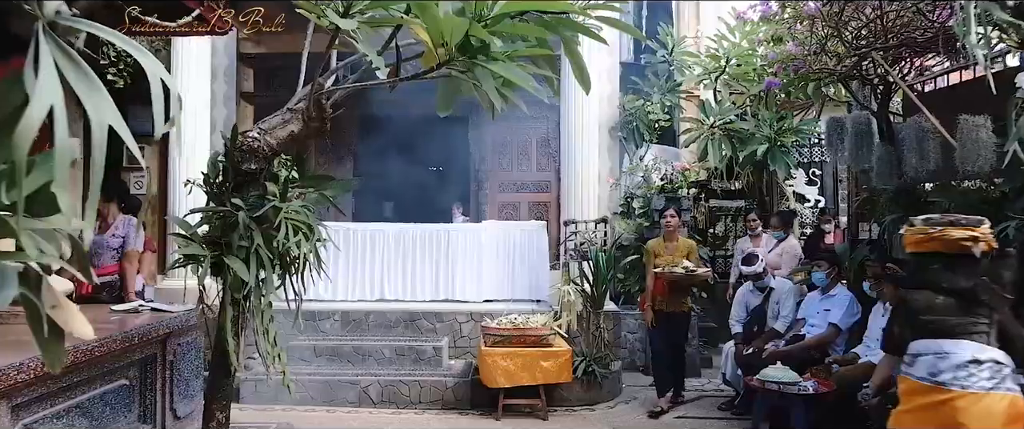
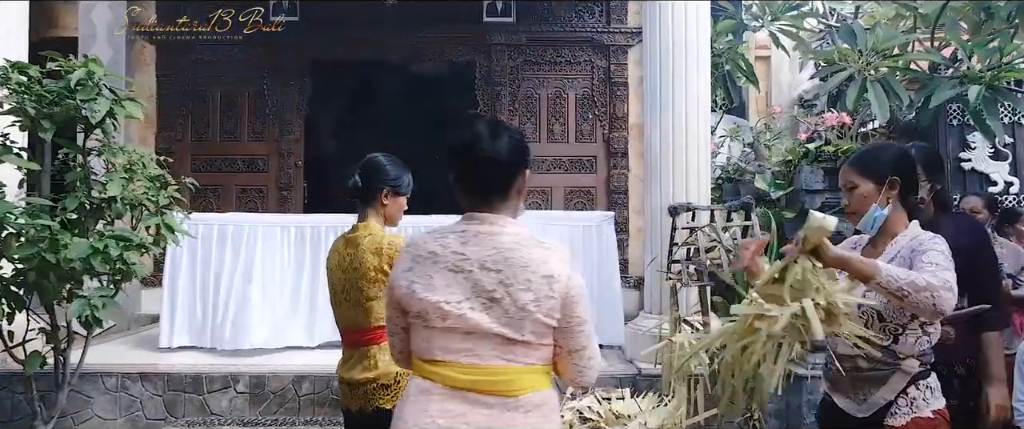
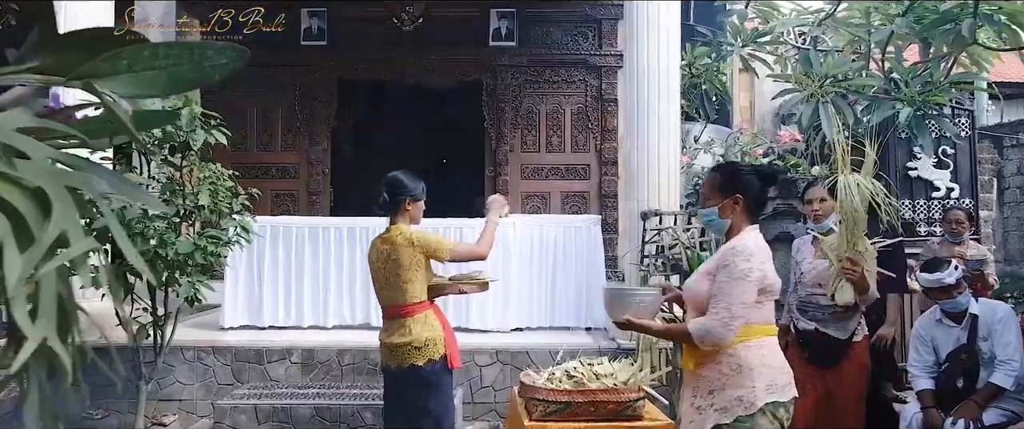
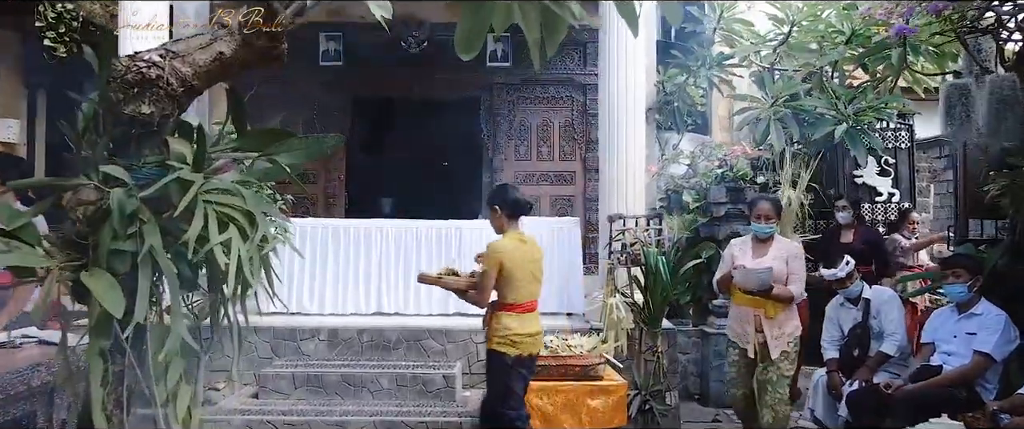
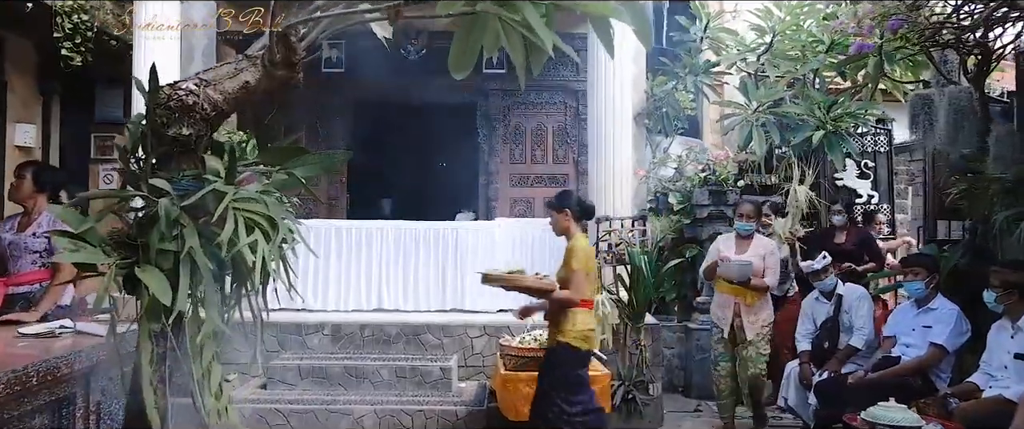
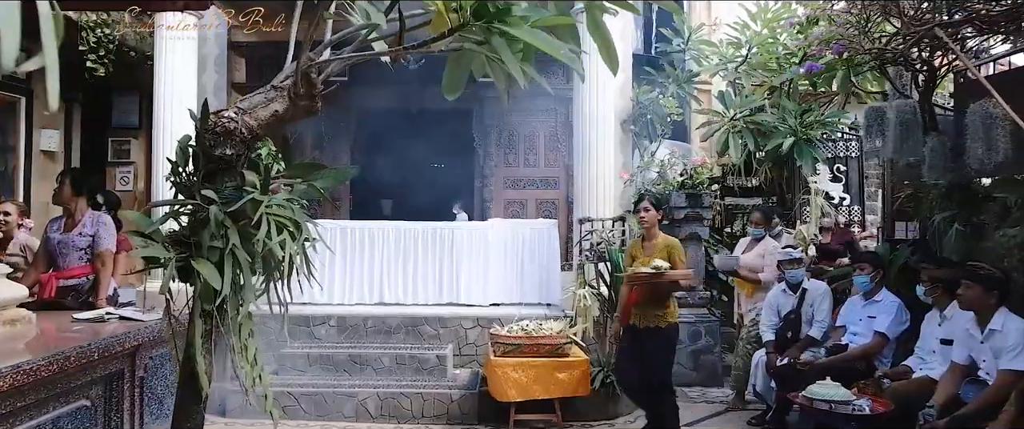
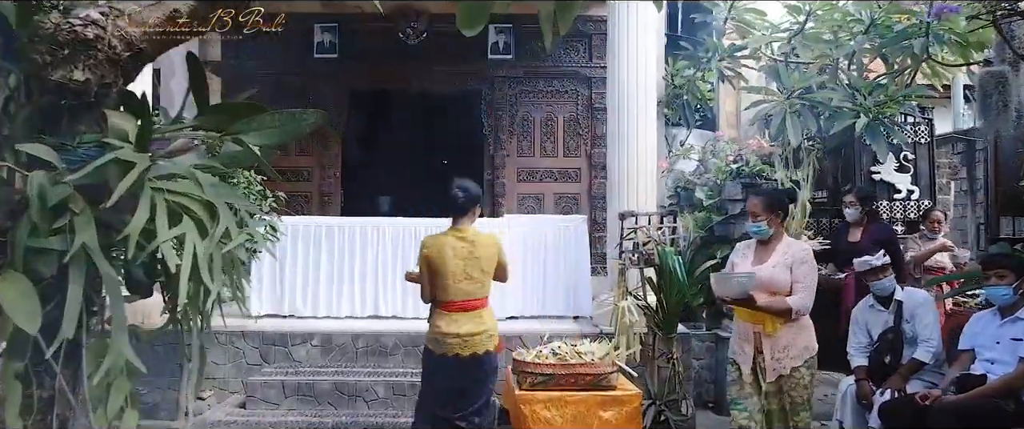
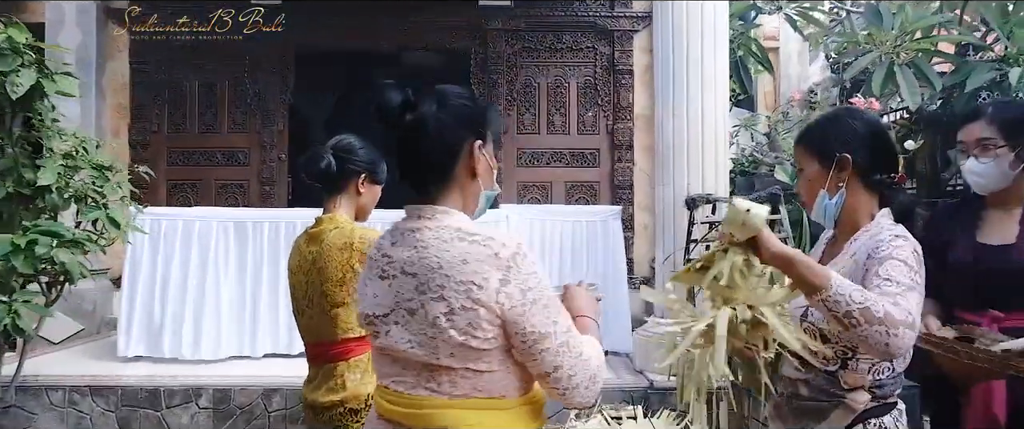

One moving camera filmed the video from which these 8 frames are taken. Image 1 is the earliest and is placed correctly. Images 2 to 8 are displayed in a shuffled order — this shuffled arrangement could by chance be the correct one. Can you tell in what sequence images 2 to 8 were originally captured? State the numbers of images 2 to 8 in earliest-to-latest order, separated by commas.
6, 5, 4, 7, 3, 2, 8
